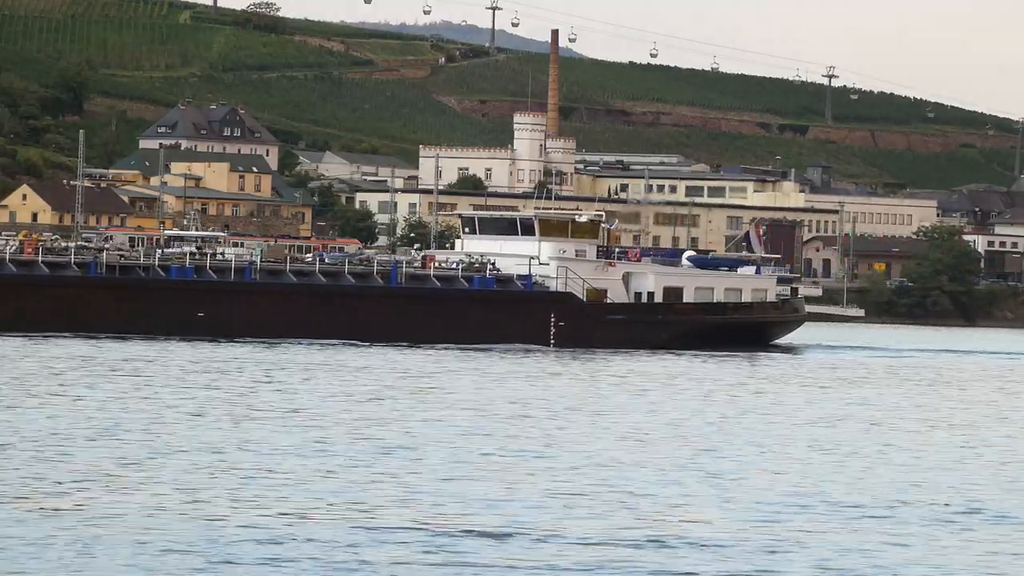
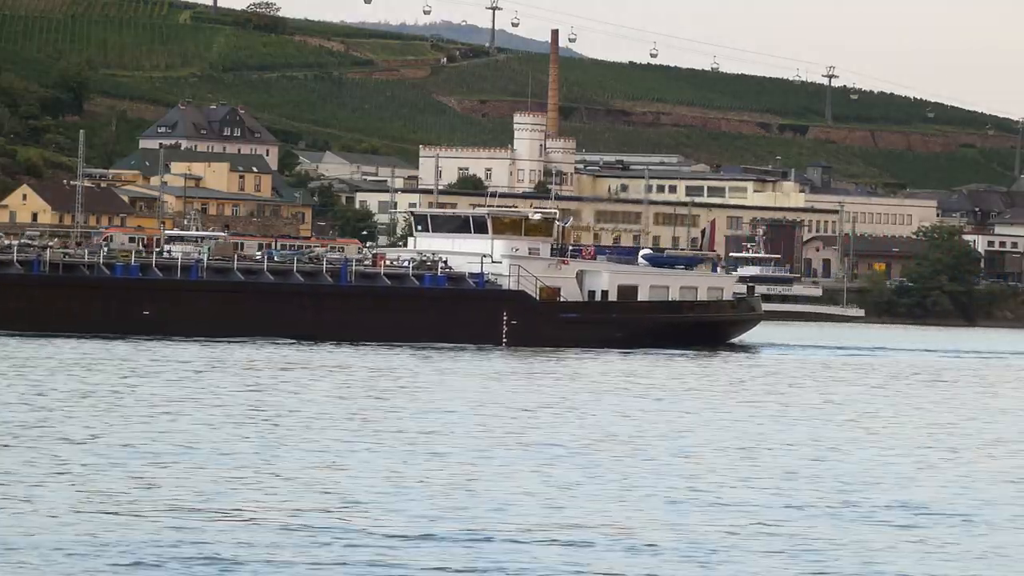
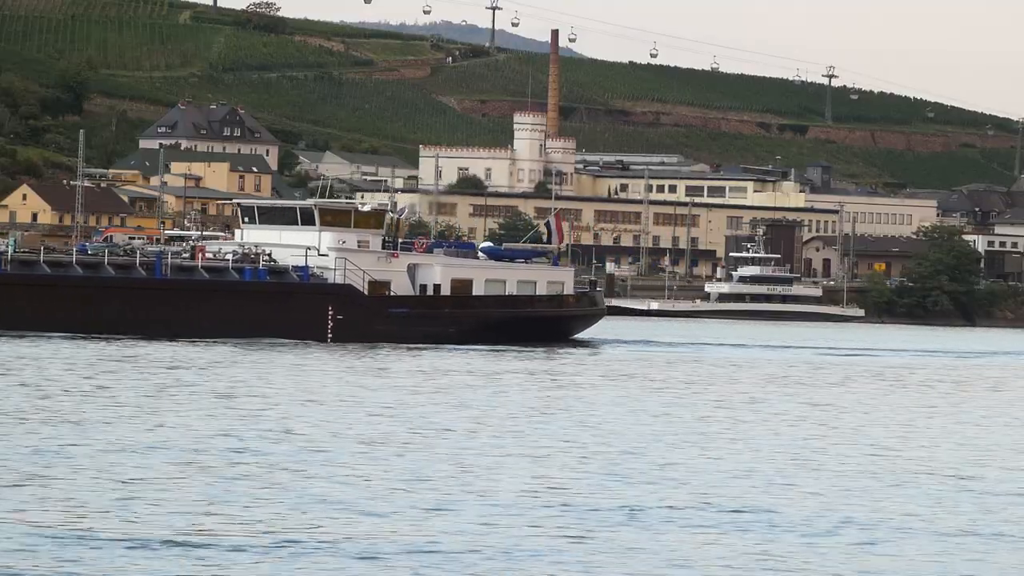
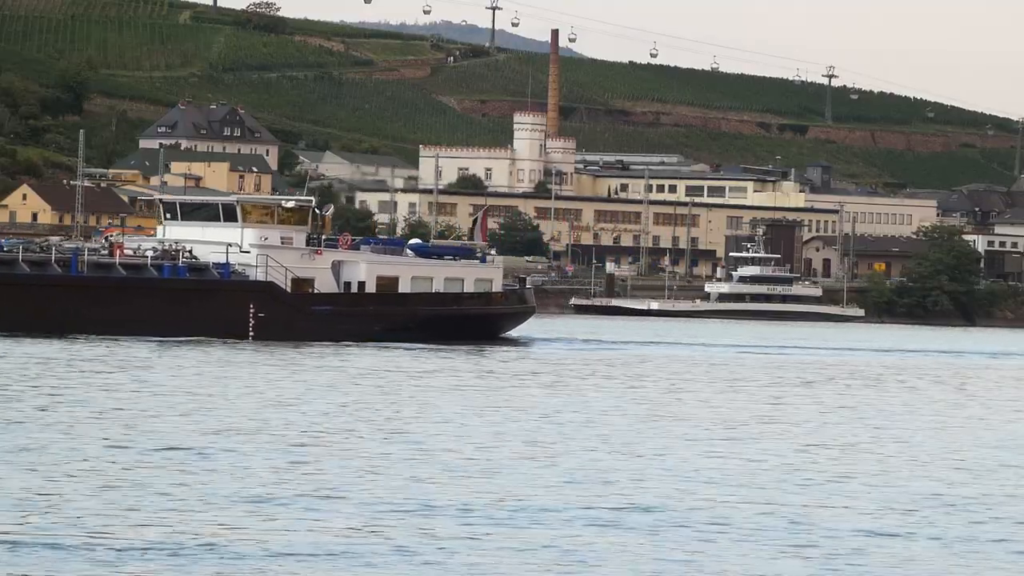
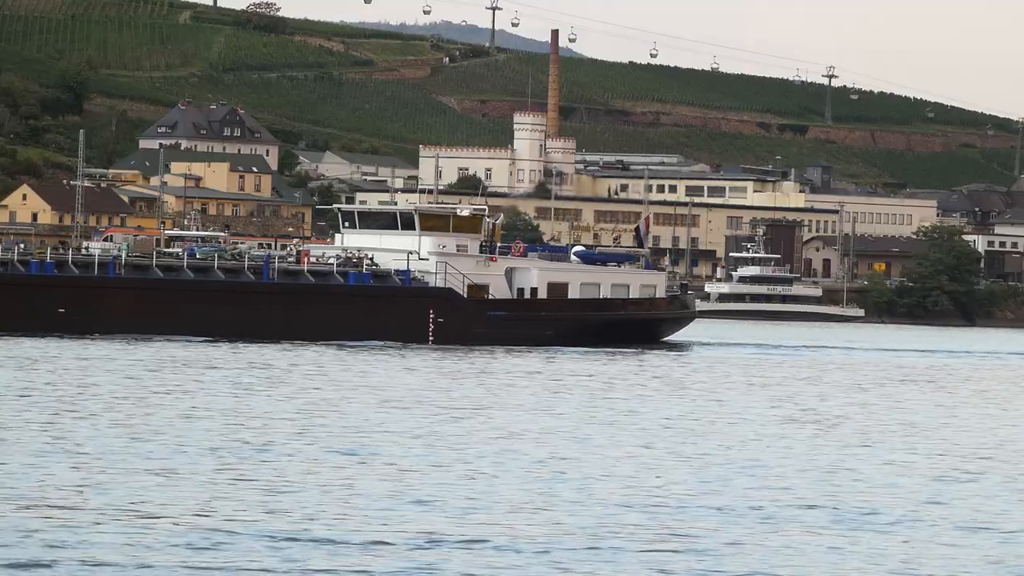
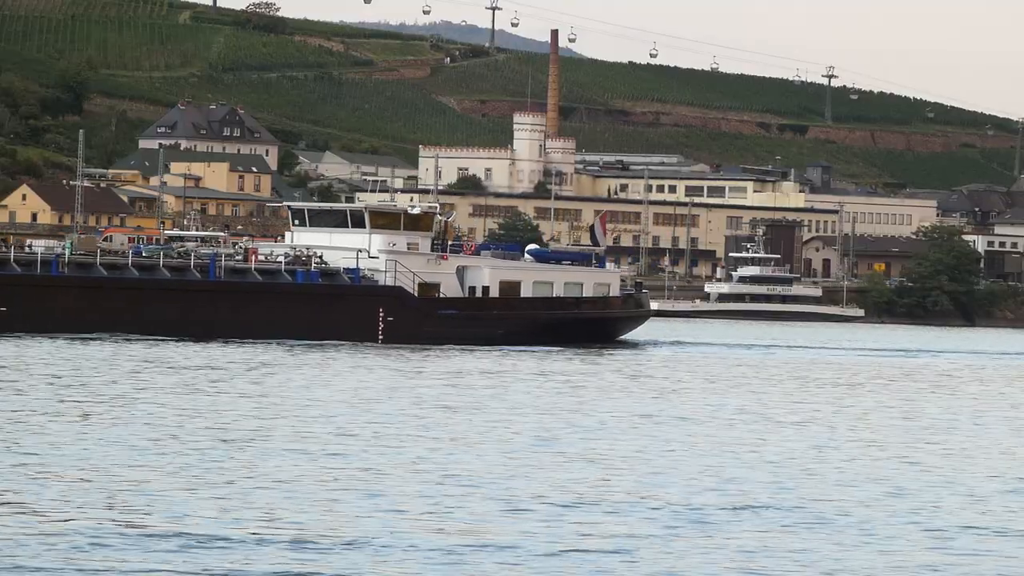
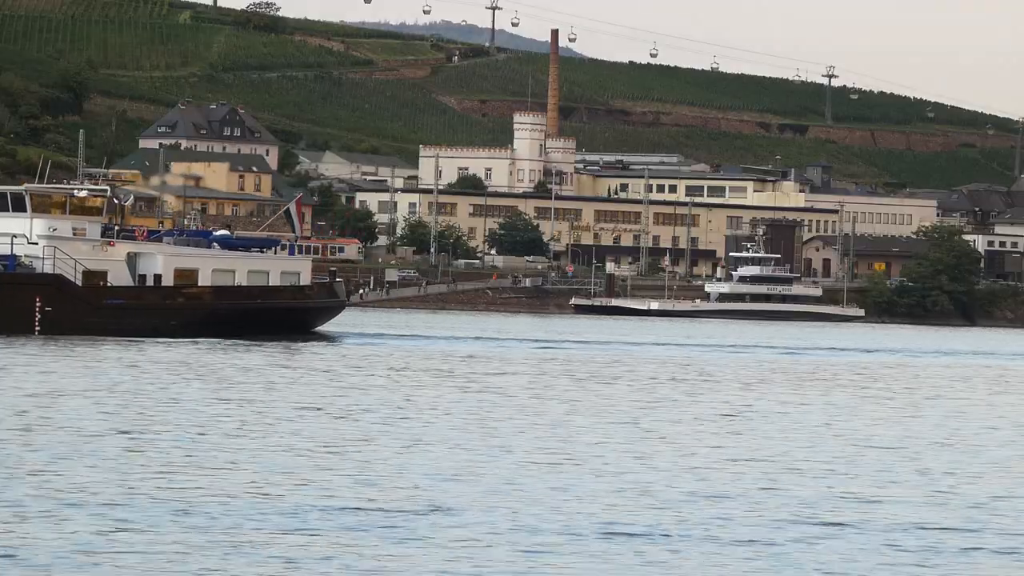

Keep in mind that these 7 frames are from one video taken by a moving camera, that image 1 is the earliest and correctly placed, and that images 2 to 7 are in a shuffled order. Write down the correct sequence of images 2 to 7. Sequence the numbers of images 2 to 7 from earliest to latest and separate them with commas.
2, 5, 6, 3, 4, 7
